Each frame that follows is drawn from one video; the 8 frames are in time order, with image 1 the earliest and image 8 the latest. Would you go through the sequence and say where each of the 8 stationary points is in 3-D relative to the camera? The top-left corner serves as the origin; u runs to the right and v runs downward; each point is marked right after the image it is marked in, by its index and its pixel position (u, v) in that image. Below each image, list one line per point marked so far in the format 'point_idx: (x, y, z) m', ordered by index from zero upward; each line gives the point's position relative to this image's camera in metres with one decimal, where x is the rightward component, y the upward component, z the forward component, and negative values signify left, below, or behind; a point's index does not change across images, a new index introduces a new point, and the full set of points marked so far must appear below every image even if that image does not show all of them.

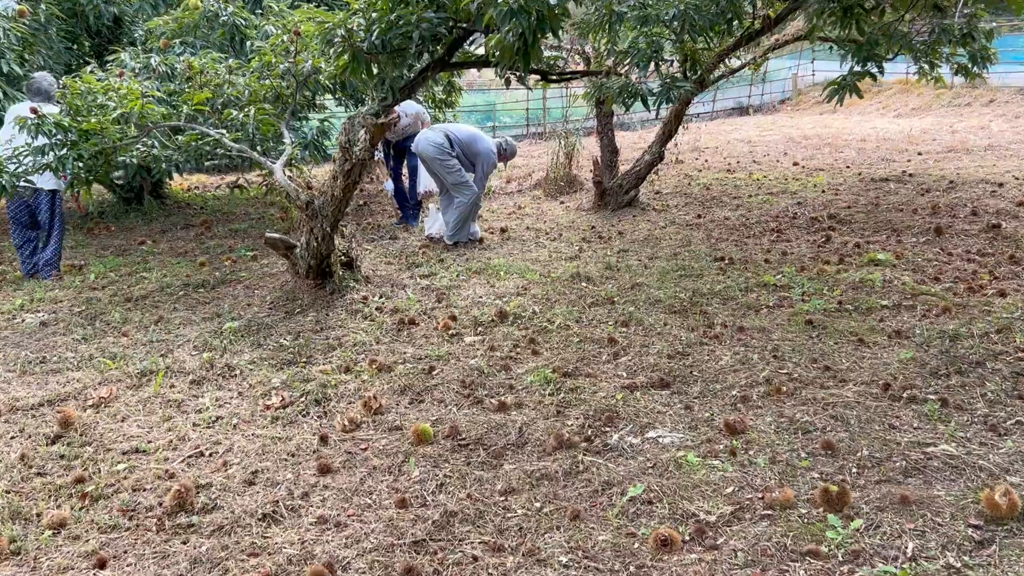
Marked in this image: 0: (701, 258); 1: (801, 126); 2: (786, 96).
0: (+1.1, +0.2, +5.3) m
1: (+3.7, +2.1, +11.7) m
2: (+4.6, +3.2, +15.3) m
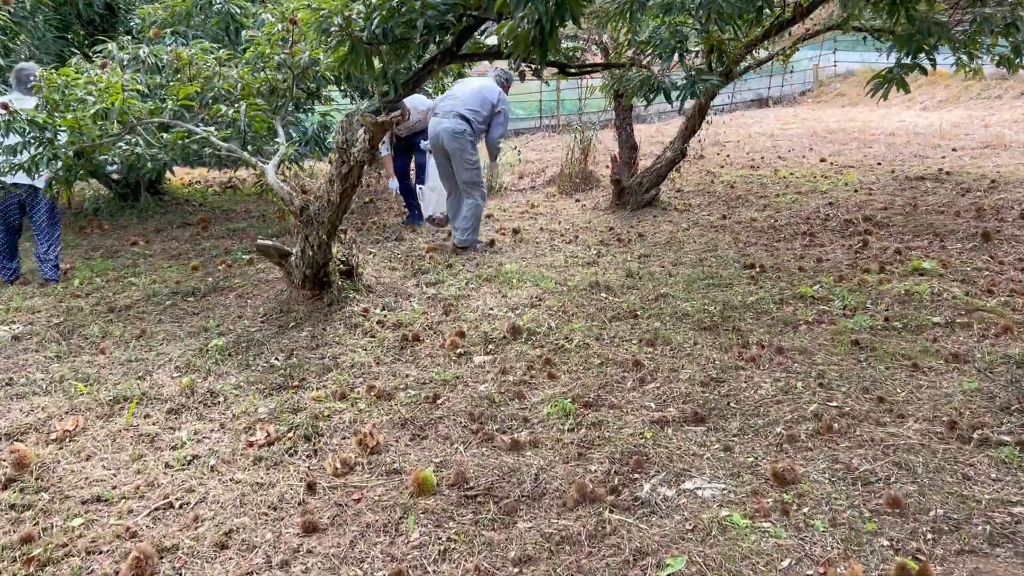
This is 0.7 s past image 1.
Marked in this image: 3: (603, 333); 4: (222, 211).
0: (+1.2, +0.1, +4.9) m
1: (+3.9, +2.1, +11.2) m
2: (+4.8, +3.3, +14.9) m
3: (+0.4, -0.2, +3.8) m
4: (-2.3, +0.6, +7.3) m
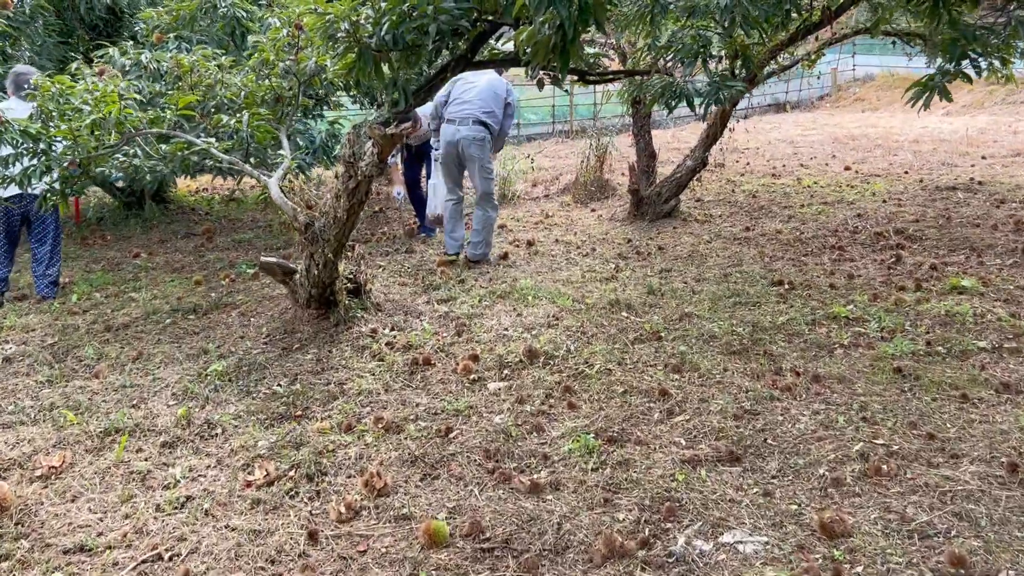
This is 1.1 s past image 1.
0: (+1.3, 0.0, +4.7) m
1: (+4.0, +2.0, +11.0) m
2: (+5.0, +3.1, +14.6) m
3: (+0.4, -0.3, +3.6) m
4: (-2.2, +0.5, +7.1) m
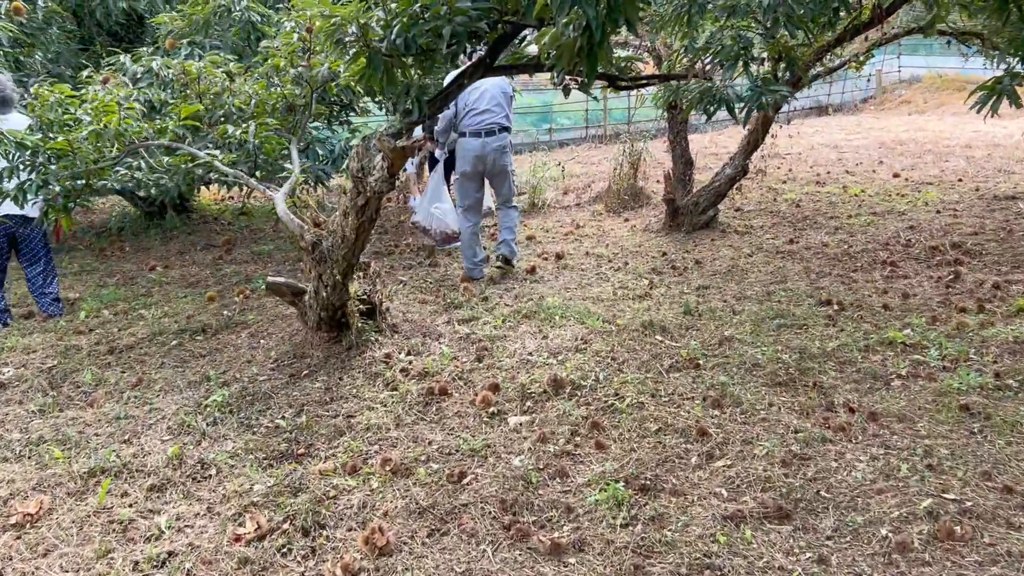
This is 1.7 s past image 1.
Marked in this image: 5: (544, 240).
0: (+1.4, -0.1, +4.3) m
1: (+4.4, +1.9, +10.6) m
2: (+5.5, +3.0, +14.1) m
3: (+0.5, -0.4, +3.3) m
4: (-2.0, +0.4, +6.9) m
5: (+0.2, +0.3, +6.3) m
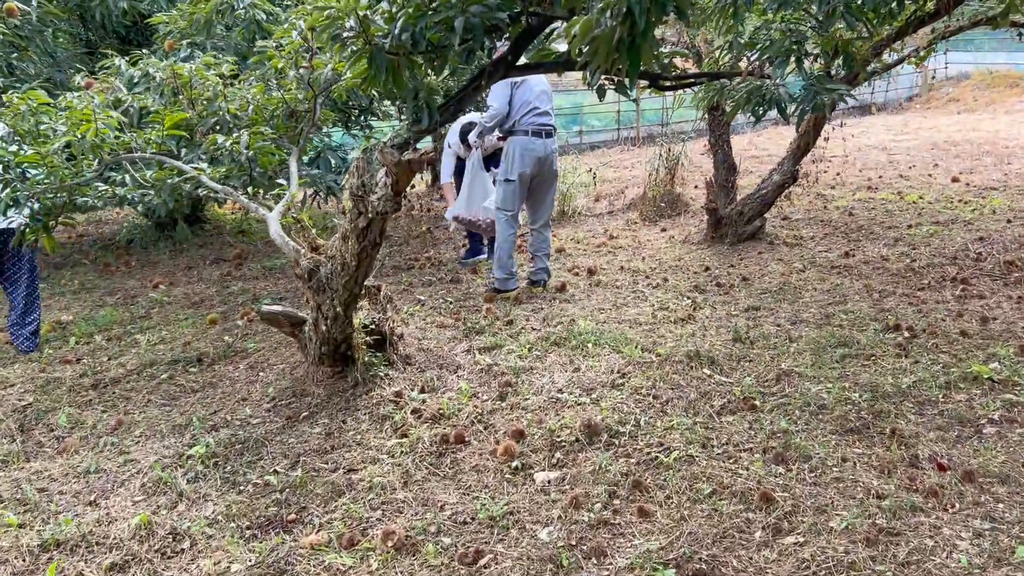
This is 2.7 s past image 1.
0: (+1.5, -0.2, +3.8) m
1: (+4.7, +1.8, +10.0) m
2: (+6.0, +2.9, +13.5) m
3: (+0.6, -0.5, +2.8) m
4: (-1.8, +0.3, +6.6) m
5: (+0.4, +0.2, +5.8) m
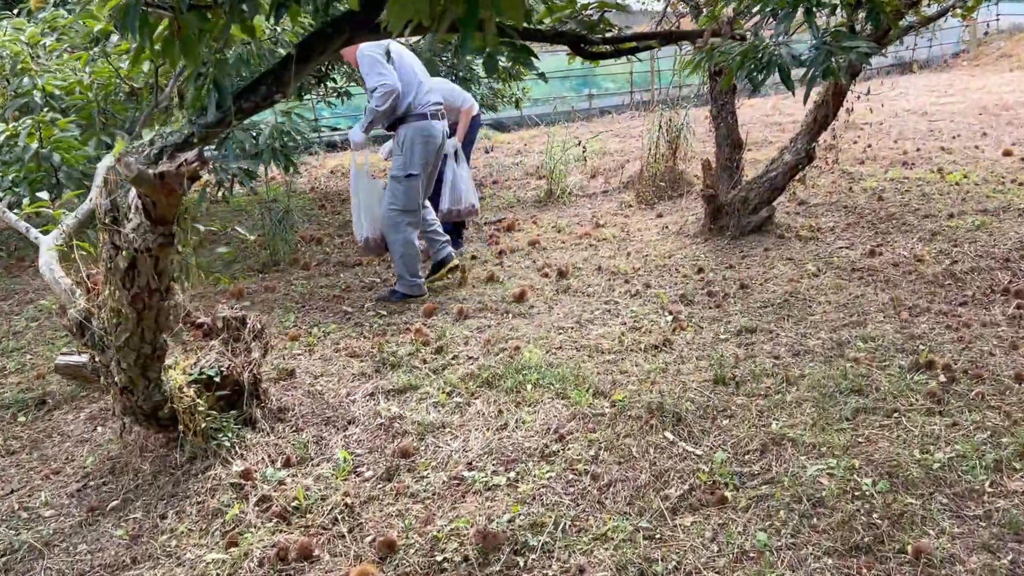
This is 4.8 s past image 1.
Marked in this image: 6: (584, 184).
0: (+1.2, -0.2, +3.0) m
1: (+4.7, +1.9, +8.9) m
2: (+6.0, +3.3, +12.3) m
3: (+0.3, -0.6, +2.0) m
4: (-2.0, +0.3, +5.8) m
5: (+0.2, +0.2, +4.9) m
6: (+0.5, +0.8, +6.6) m
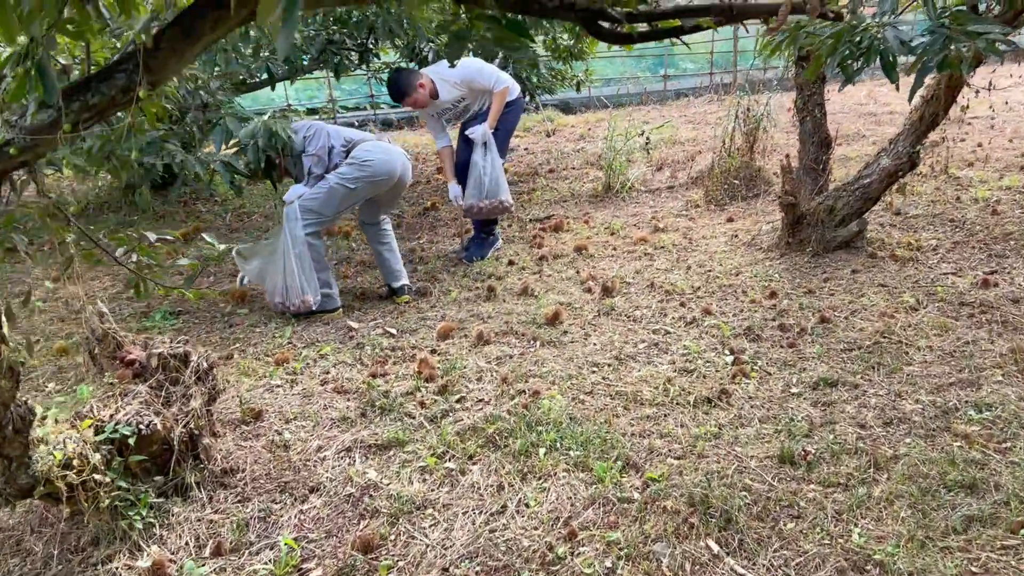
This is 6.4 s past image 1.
0: (+1.2, -0.4, +2.3) m
1: (+5.3, +1.8, +7.8) m
2: (+6.9, +3.1, +11.1) m
3: (+0.2, -0.7, +1.4) m
4: (-1.7, +0.4, +5.3) m
5: (+0.4, +0.2, +4.3) m
6: (+0.9, +0.7, +6.0) m
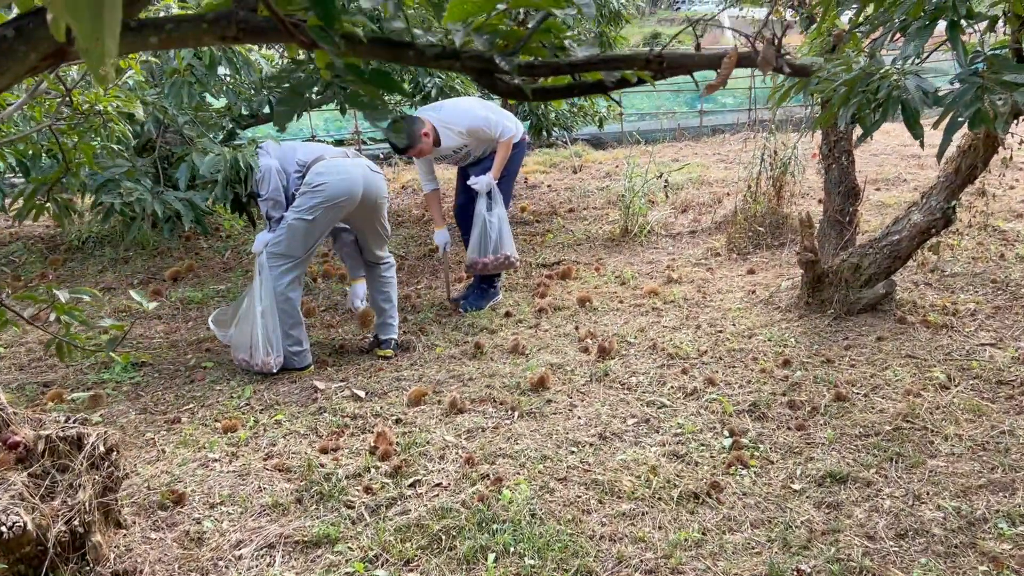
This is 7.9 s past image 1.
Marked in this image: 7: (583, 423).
0: (+1.1, -0.6, +1.9) m
1: (+5.4, +1.3, +7.3) m
2: (+7.3, +2.5, +10.5) m
3: (+0.1, -0.9, +1.0) m
4: (-1.6, +0.2, +5.1) m
5: (+0.4, -0.1, +4.0) m
6: (+1.0, +0.4, +5.6) m
7: (+0.2, -0.4, +2.8) m
